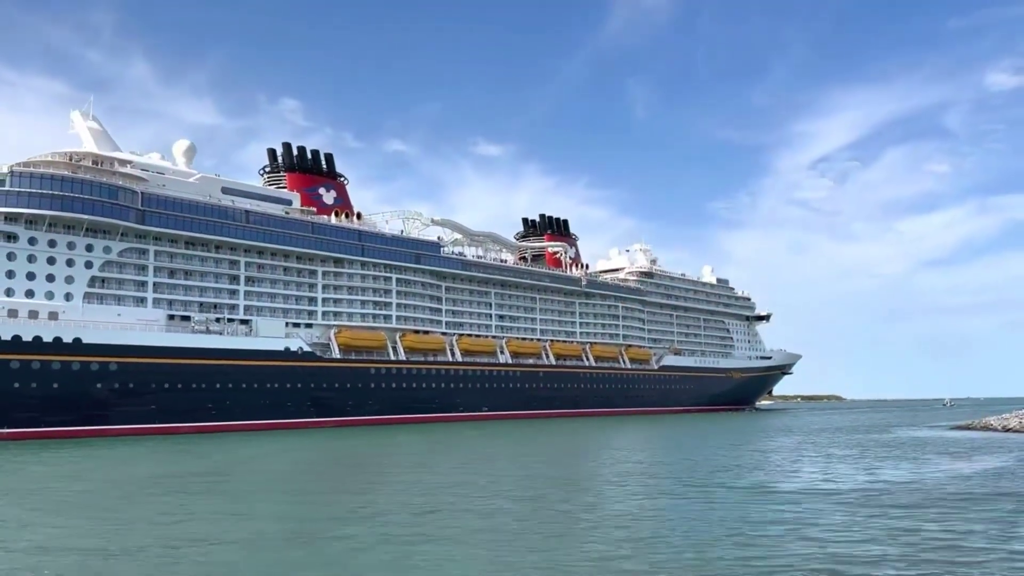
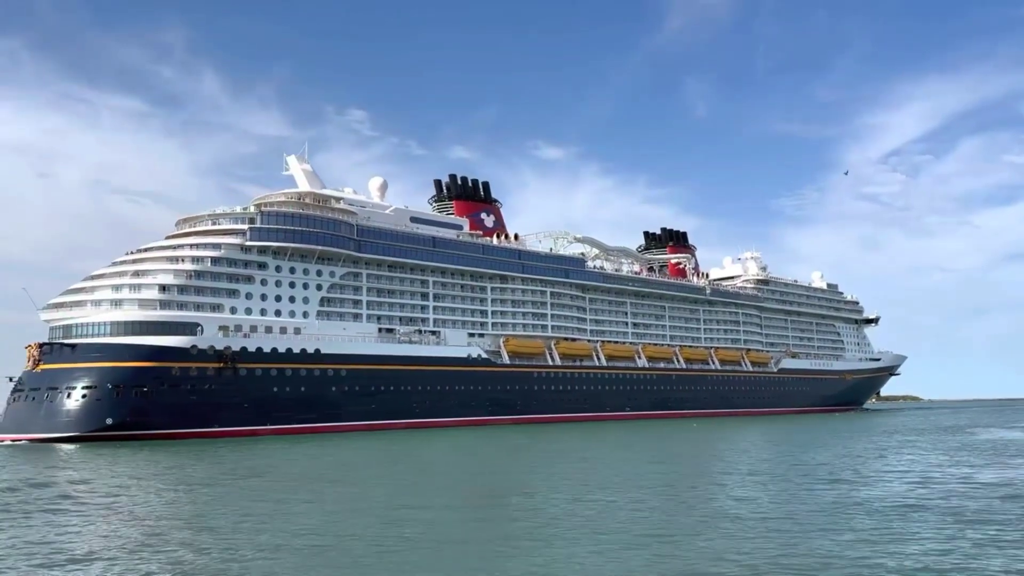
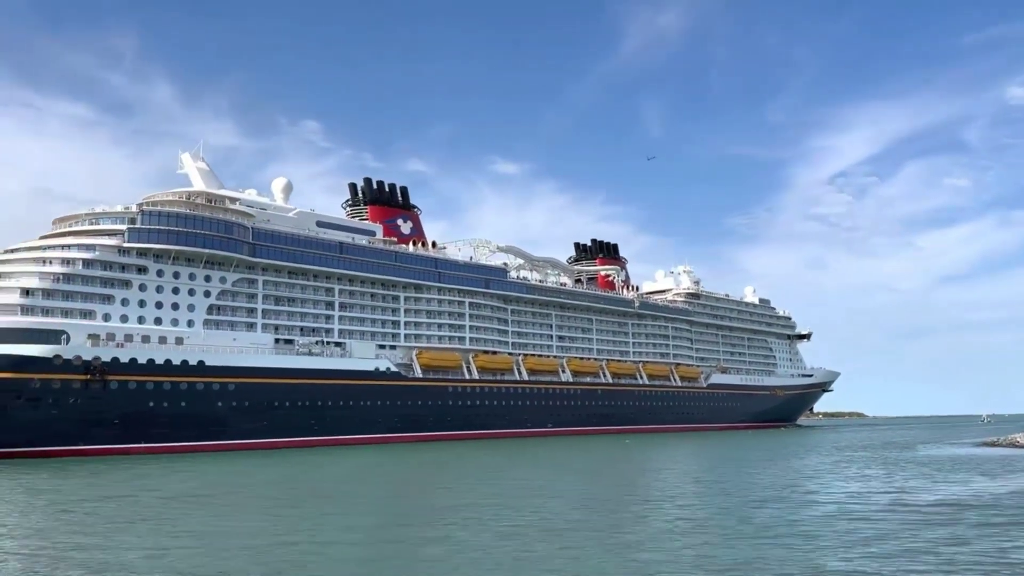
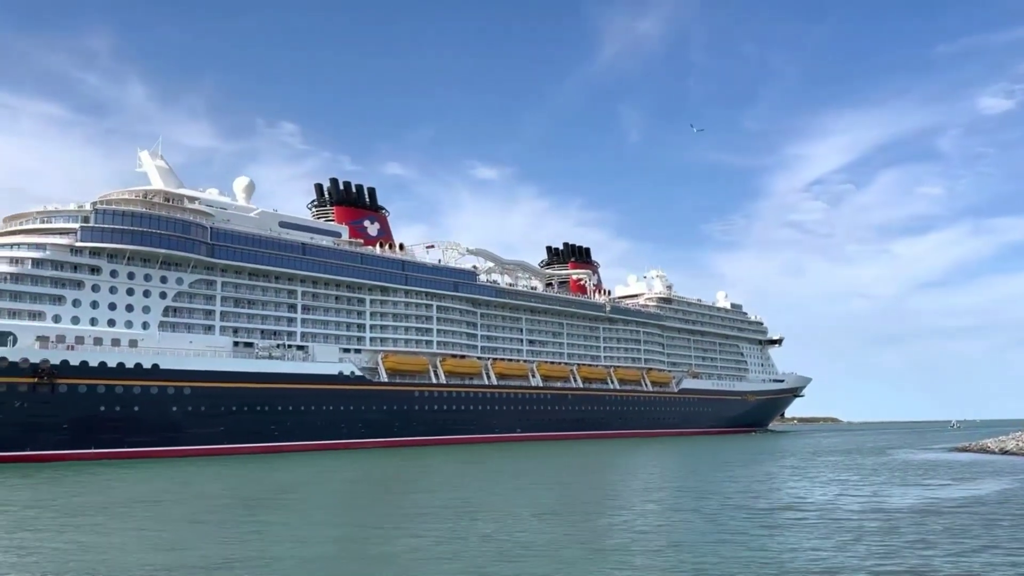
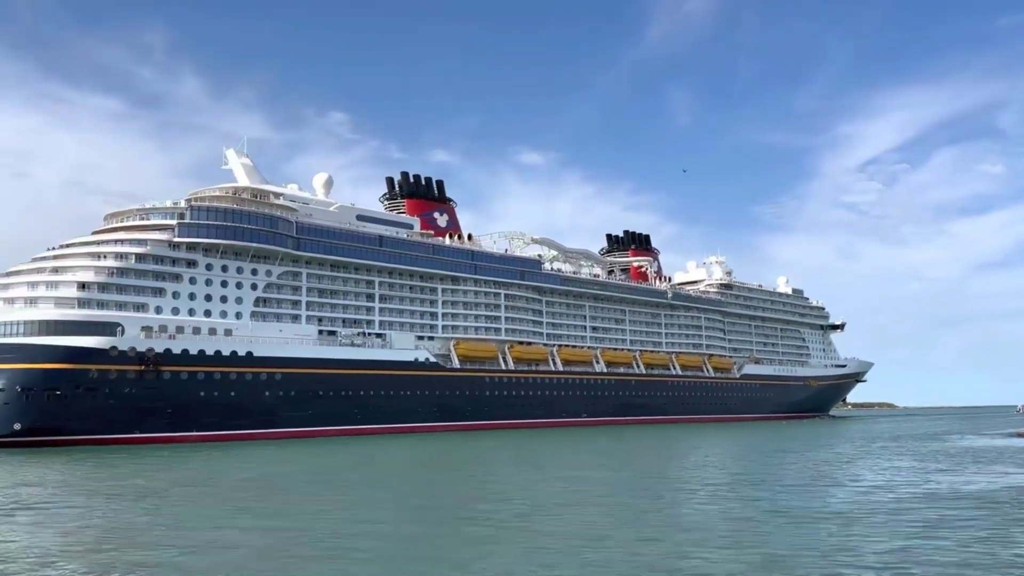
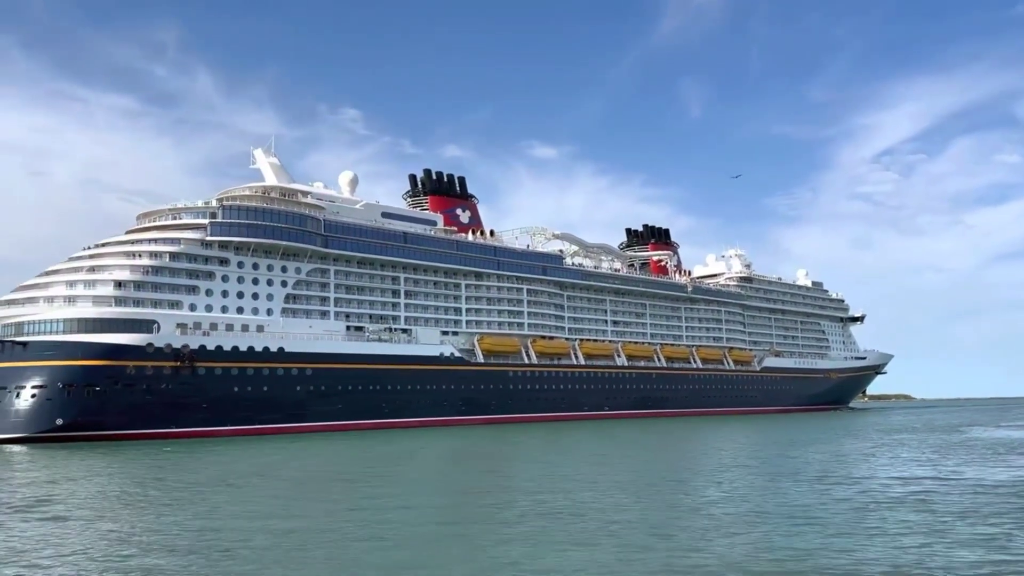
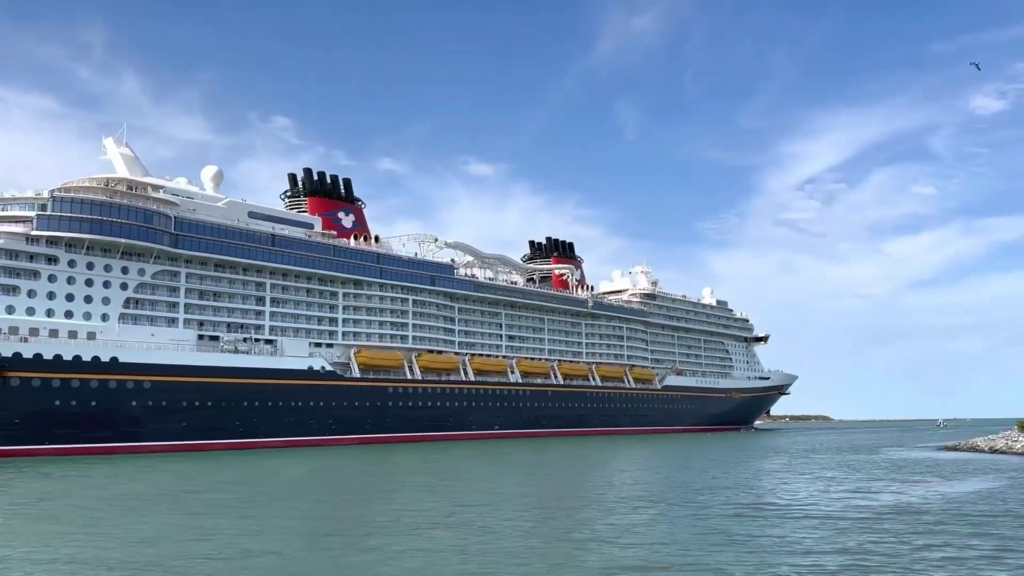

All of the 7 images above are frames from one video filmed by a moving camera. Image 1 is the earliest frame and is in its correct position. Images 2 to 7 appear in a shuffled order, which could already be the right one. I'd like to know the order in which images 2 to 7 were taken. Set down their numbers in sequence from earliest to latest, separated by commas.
7, 4, 3, 5, 6, 2
